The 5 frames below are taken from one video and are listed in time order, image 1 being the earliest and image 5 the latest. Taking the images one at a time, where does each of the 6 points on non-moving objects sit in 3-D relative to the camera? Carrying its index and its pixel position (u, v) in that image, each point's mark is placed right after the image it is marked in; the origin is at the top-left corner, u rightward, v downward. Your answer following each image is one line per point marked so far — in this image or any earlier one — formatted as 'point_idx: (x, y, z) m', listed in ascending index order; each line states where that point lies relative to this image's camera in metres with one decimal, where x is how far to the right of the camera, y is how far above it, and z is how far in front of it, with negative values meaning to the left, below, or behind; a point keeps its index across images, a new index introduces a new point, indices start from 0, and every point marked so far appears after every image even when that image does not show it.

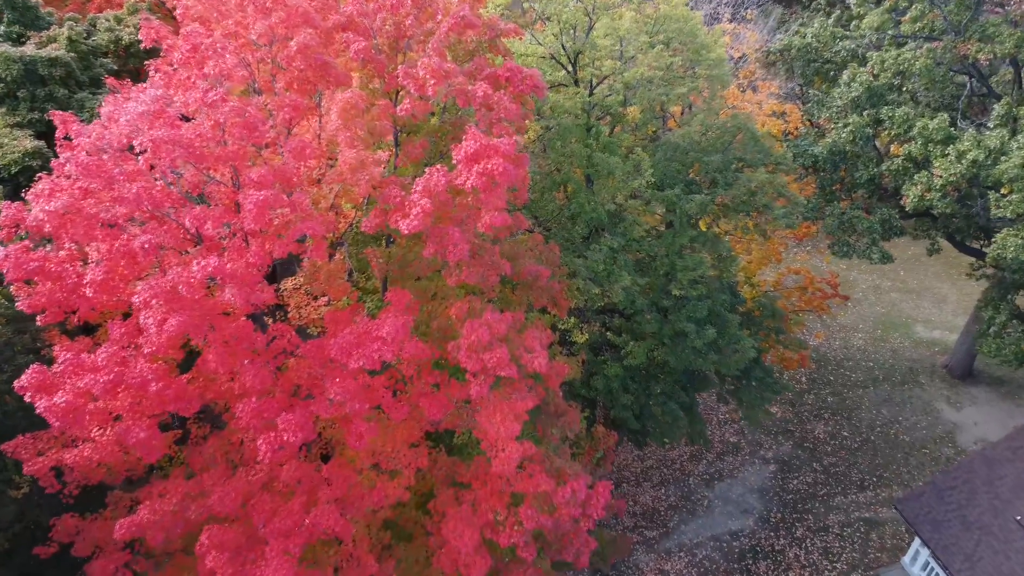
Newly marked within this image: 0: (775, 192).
0: (+5.5, +2.0, +13.2) m
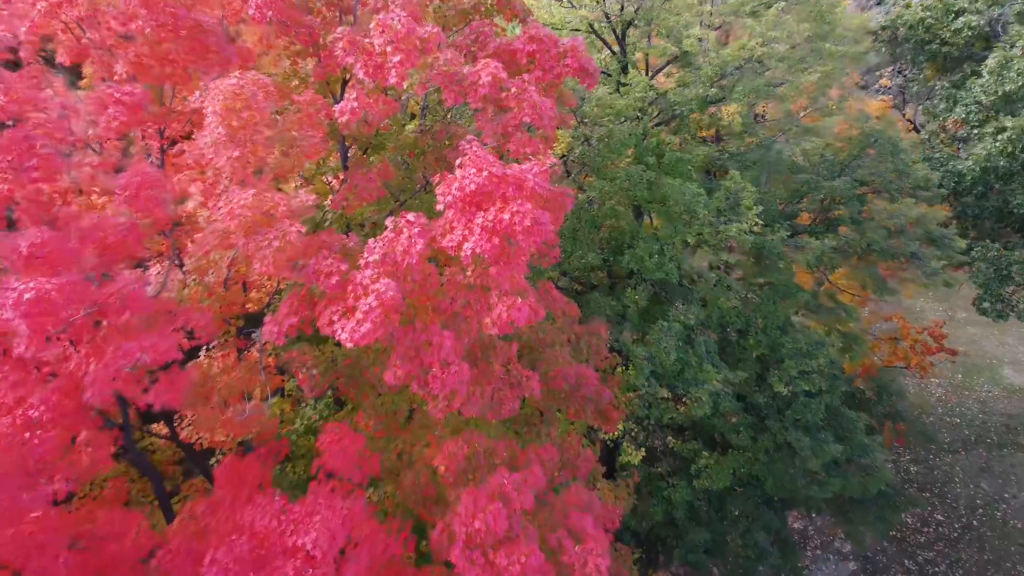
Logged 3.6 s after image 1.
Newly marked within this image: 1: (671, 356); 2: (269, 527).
0: (+5.7, +0.8, +8.9) m
1: (+1.9, -0.8, +7.5) m
2: (-1.9, -1.9, +5.1) m
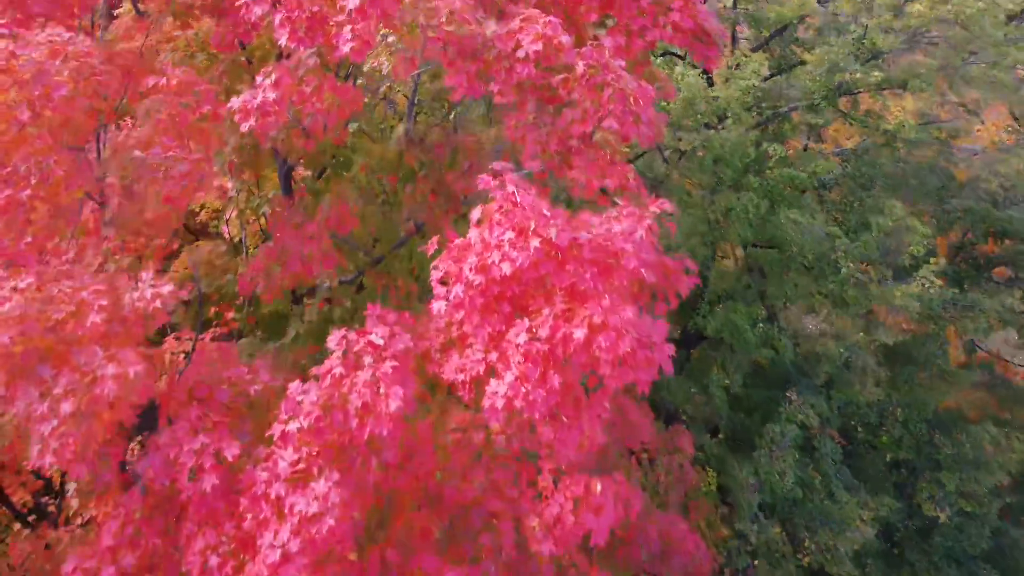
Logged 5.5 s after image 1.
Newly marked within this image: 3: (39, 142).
0: (+6.0, +0.1, +6.3) m
1: (+2.2, -1.5, +5.0) m
2: (-1.7, -2.6, +2.5) m
3: (-1.8, +0.6, +2.4) m
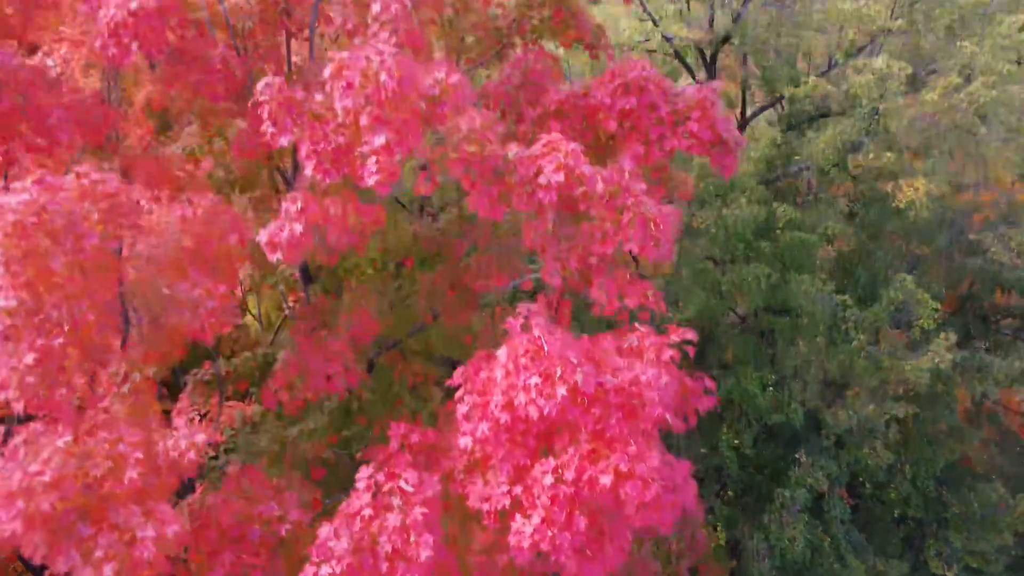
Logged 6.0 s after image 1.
0: (+6.1, -0.5, +6.3) m
1: (+2.3, -2.1, +5.0) m
2: (-1.6, -3.2, +2.6) m
3: (-1.7, 0.0, +2.4) m
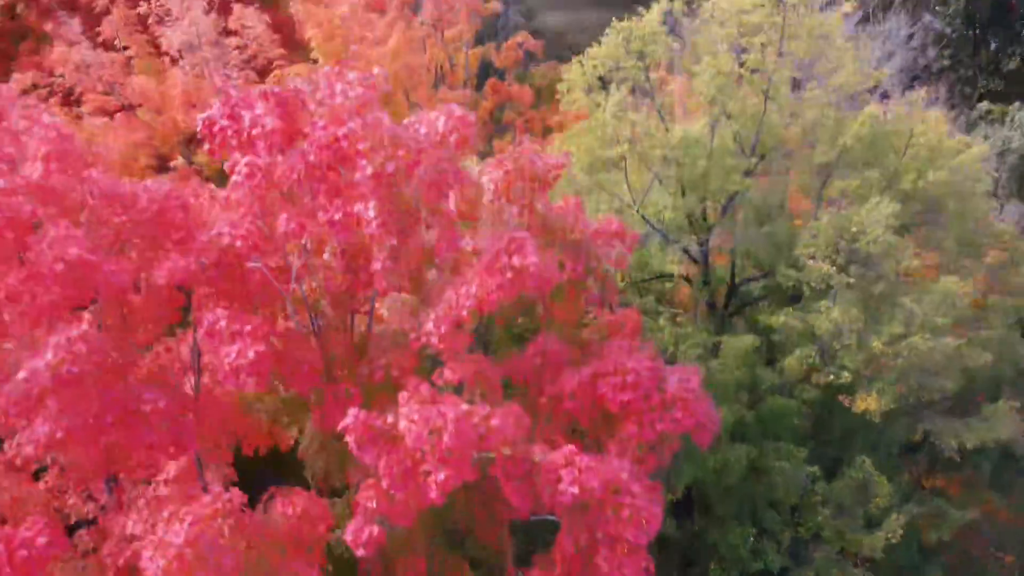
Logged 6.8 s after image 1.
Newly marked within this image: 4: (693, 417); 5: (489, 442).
0: (+6.3, -2.1, +7.1) m
1: (+2.4, -3.7, +5.9) m
2: (-1.4, -4.8, +3.5) m
3: (-1.5, -1.6, +3.3) m
4: (+1.2, -0.8, +4.1) m
5: (-0.1, -0.9, +3.7) m
